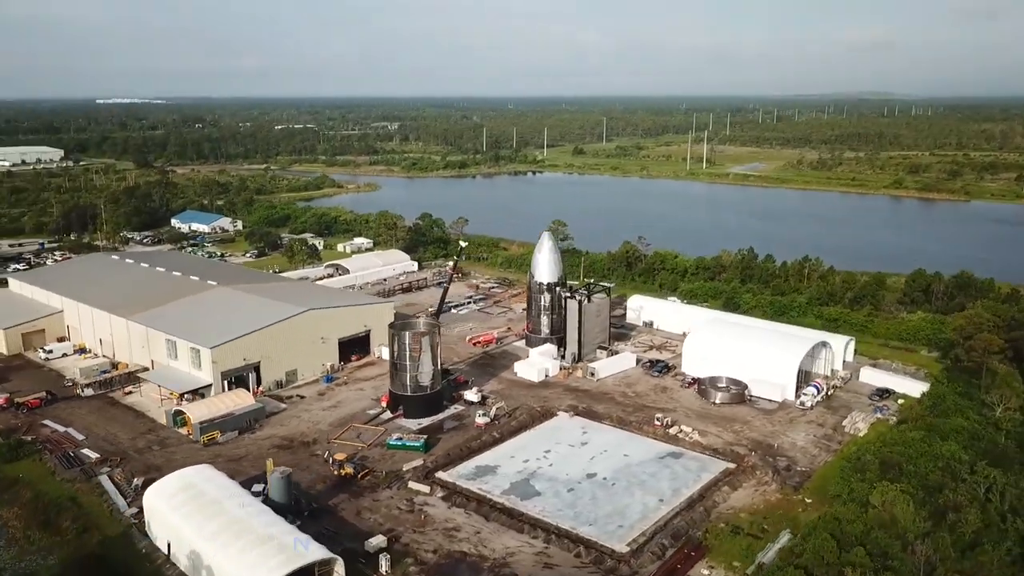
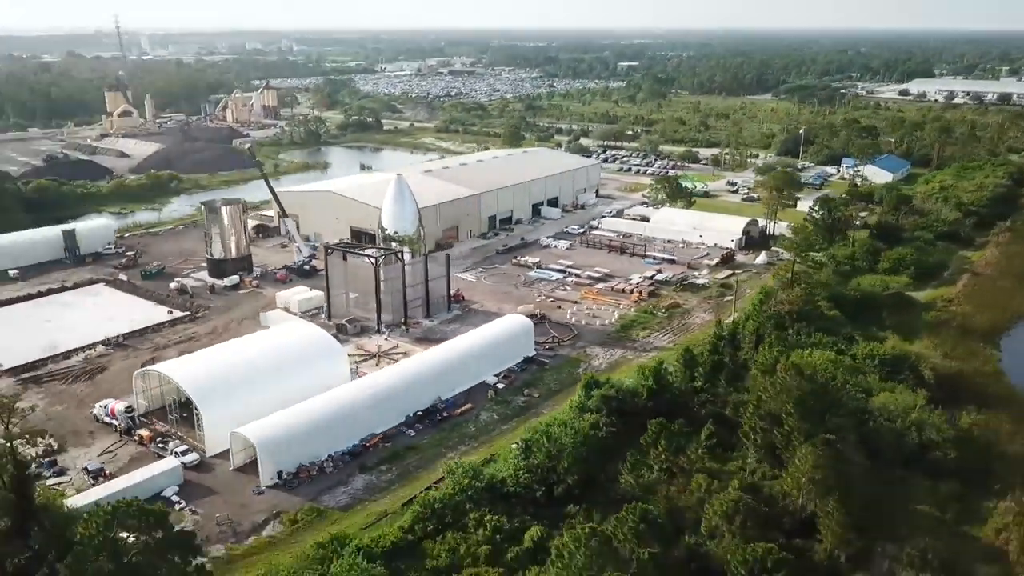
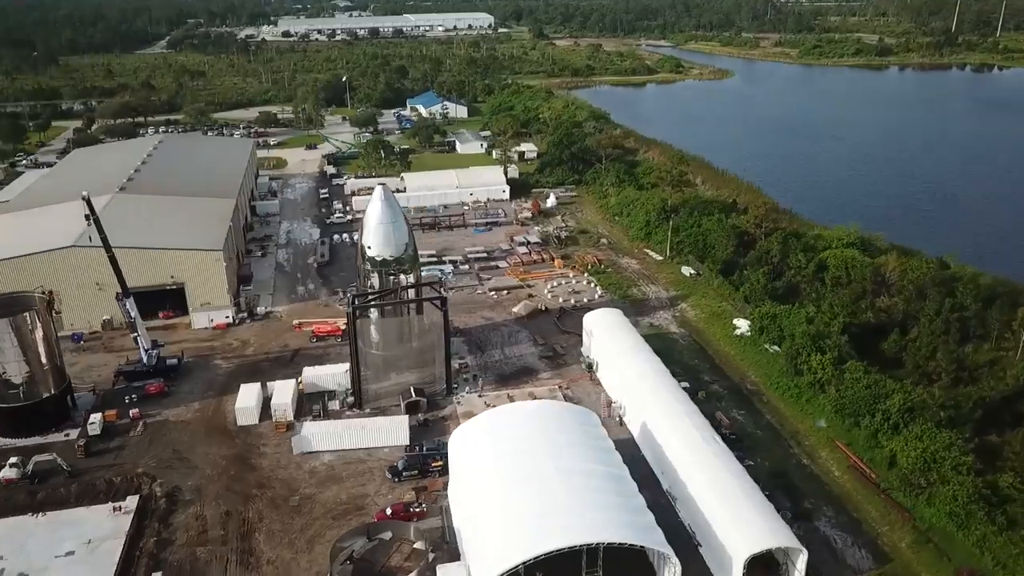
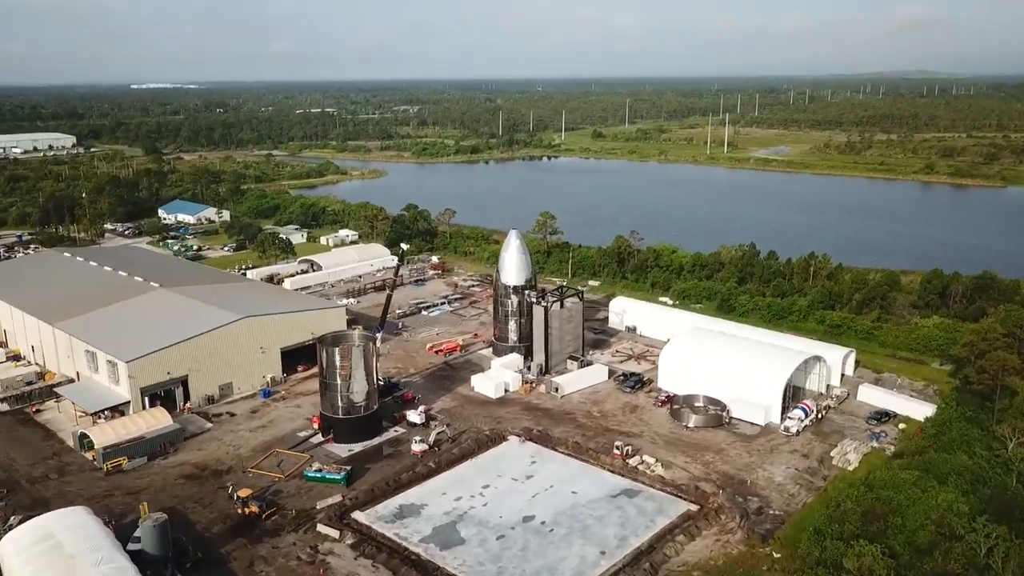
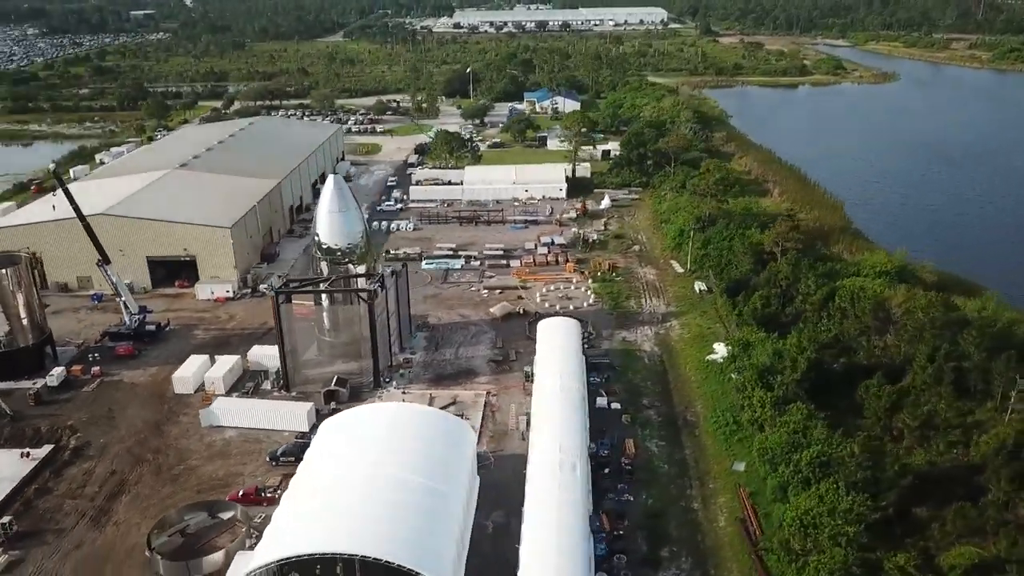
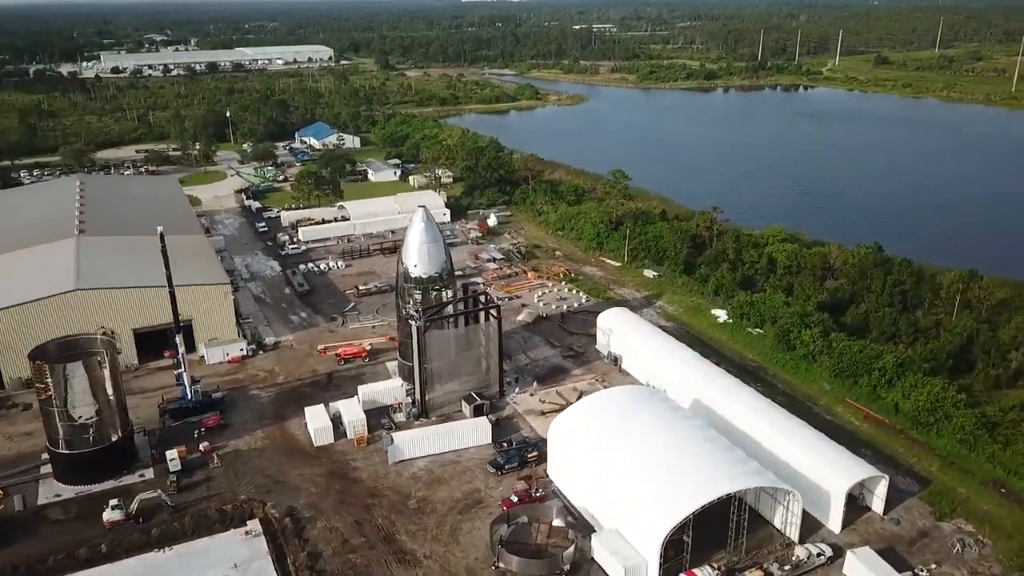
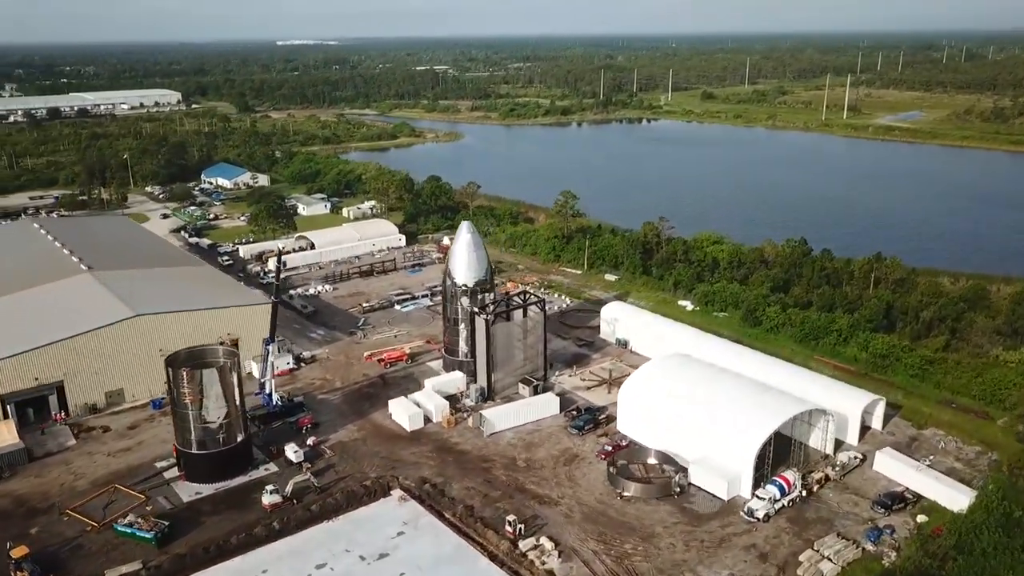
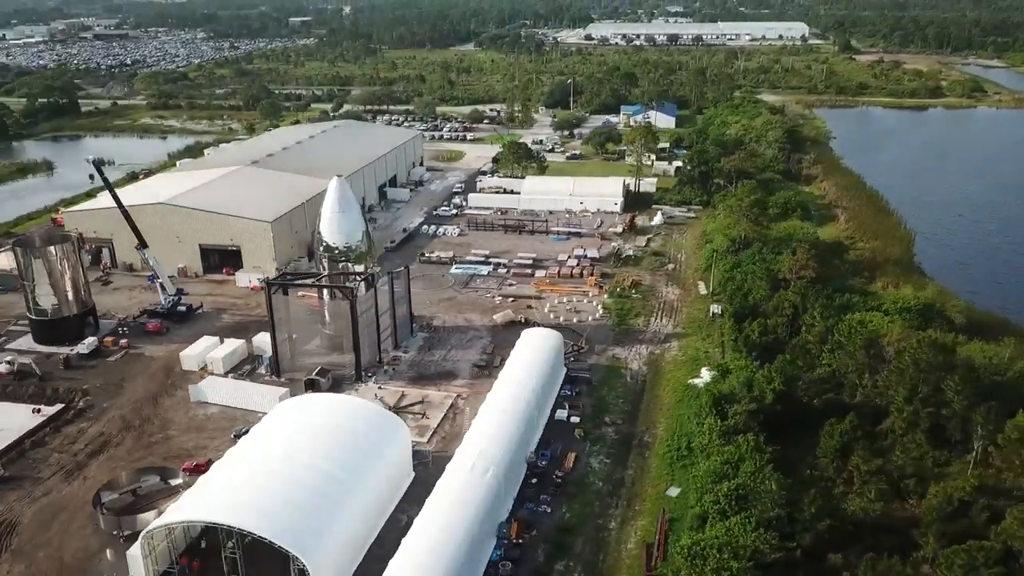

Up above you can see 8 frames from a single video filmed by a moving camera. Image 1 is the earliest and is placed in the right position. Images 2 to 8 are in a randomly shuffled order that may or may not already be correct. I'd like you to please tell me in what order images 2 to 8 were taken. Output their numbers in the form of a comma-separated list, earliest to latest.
4, 7, 6, 3, 5, 8, 2
